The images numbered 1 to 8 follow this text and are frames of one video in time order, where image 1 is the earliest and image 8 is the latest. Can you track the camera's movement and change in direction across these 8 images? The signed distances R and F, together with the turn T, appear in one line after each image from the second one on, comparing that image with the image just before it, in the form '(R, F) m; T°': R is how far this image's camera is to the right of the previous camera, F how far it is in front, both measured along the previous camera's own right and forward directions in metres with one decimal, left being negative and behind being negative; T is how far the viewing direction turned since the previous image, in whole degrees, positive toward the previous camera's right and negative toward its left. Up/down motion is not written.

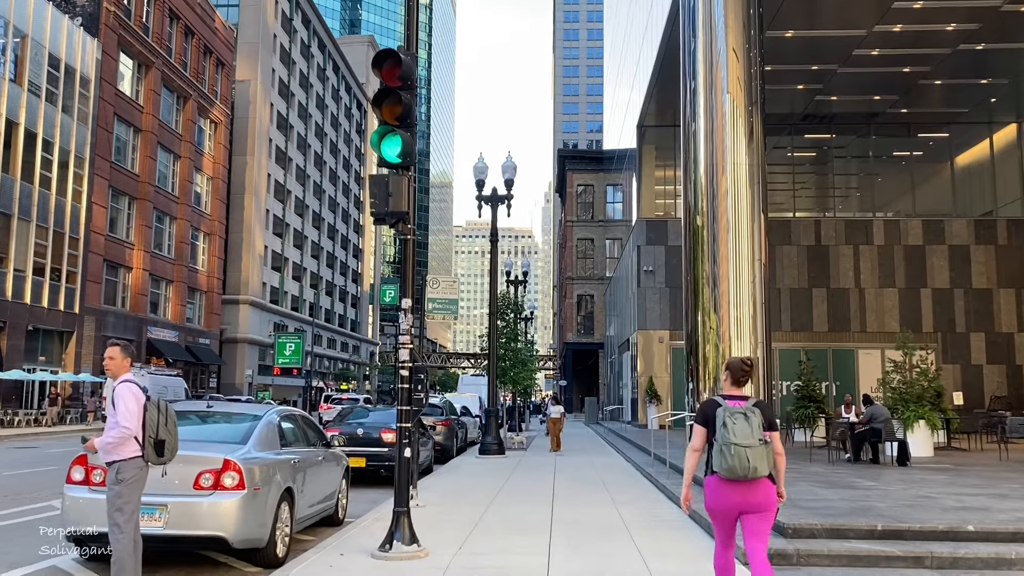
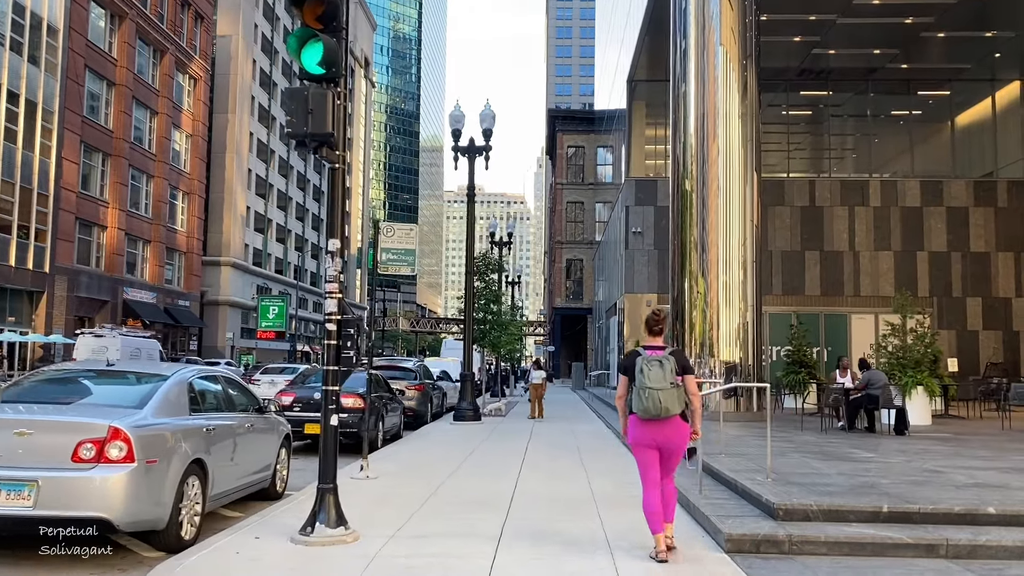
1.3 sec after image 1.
(+0.3, +1.0) m; +1°
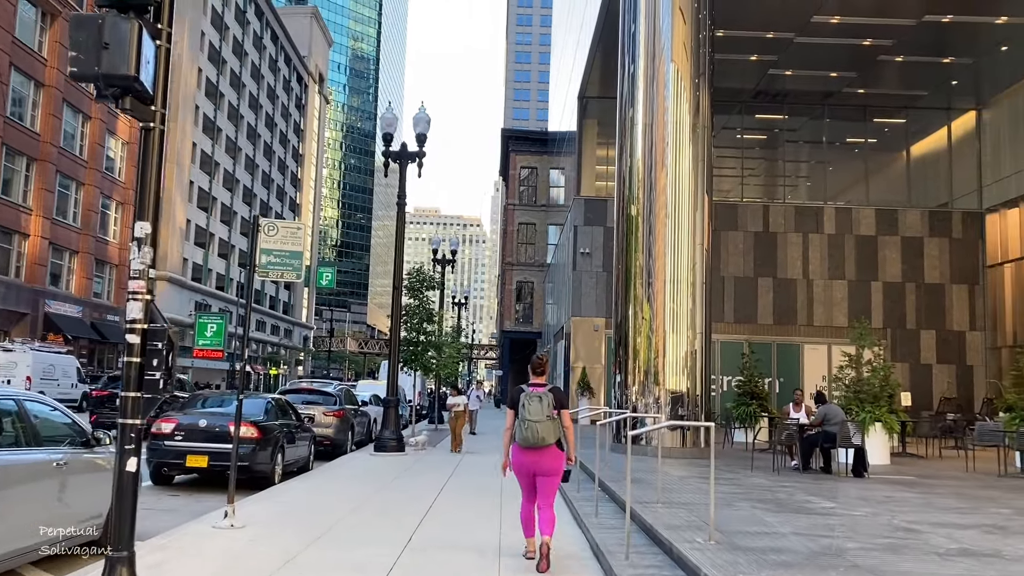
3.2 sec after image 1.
(+0.4, +1.4) m; +3°
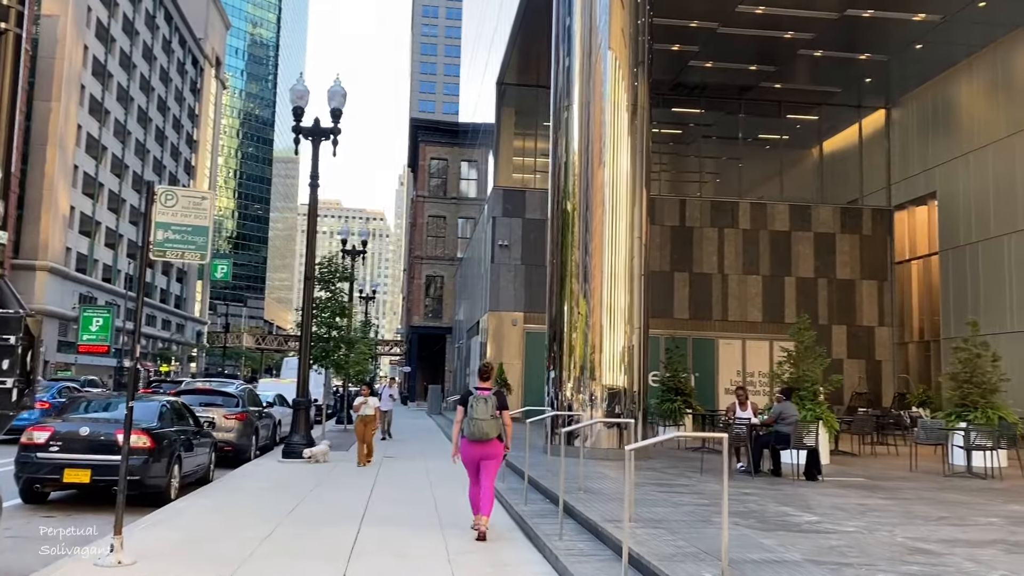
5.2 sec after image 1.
(-0.4, +1.1) m; +6°
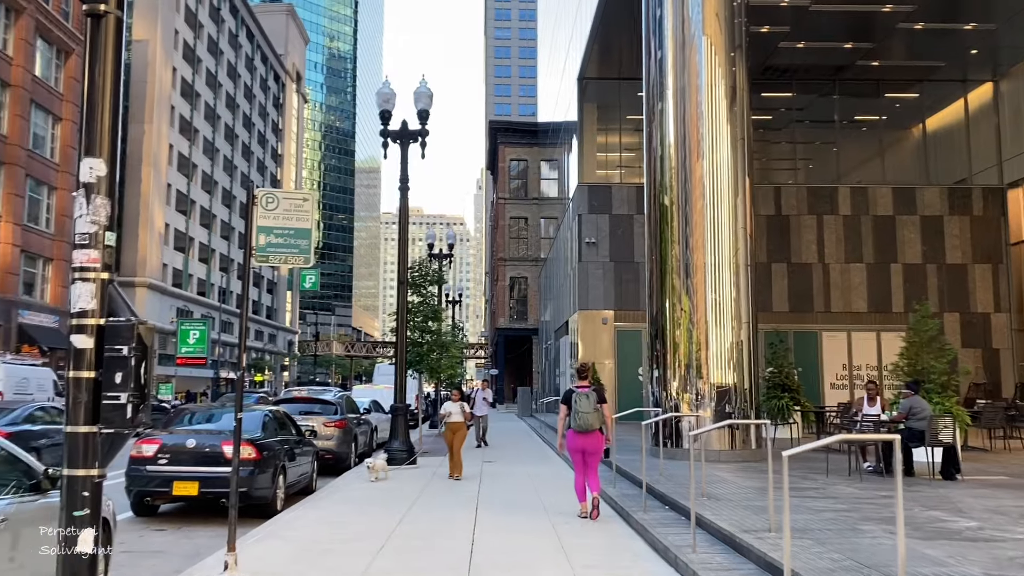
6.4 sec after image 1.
(-0.3, +0.4) m; -5°
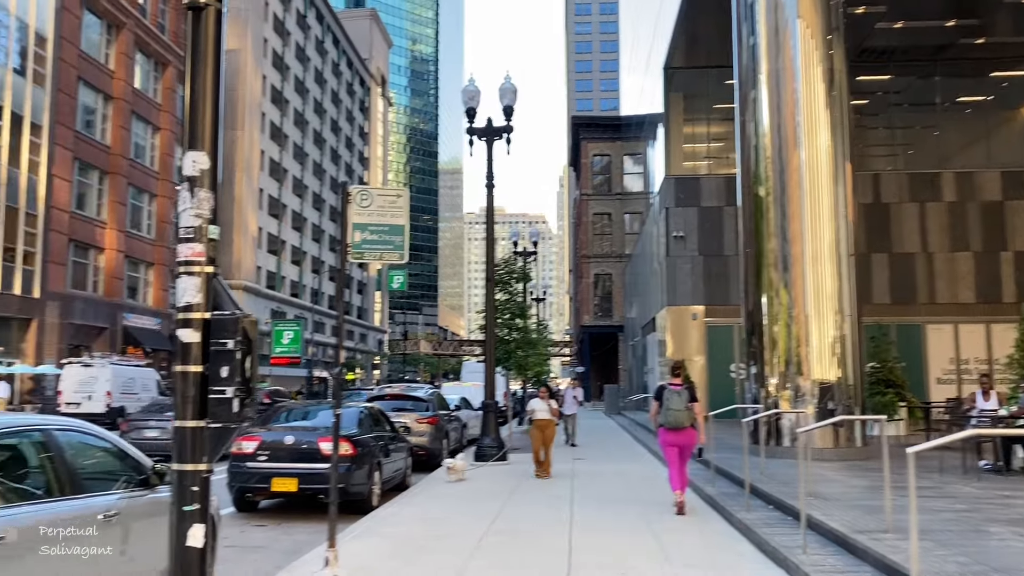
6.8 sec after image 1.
(-0.1, +0.1) m; -5°
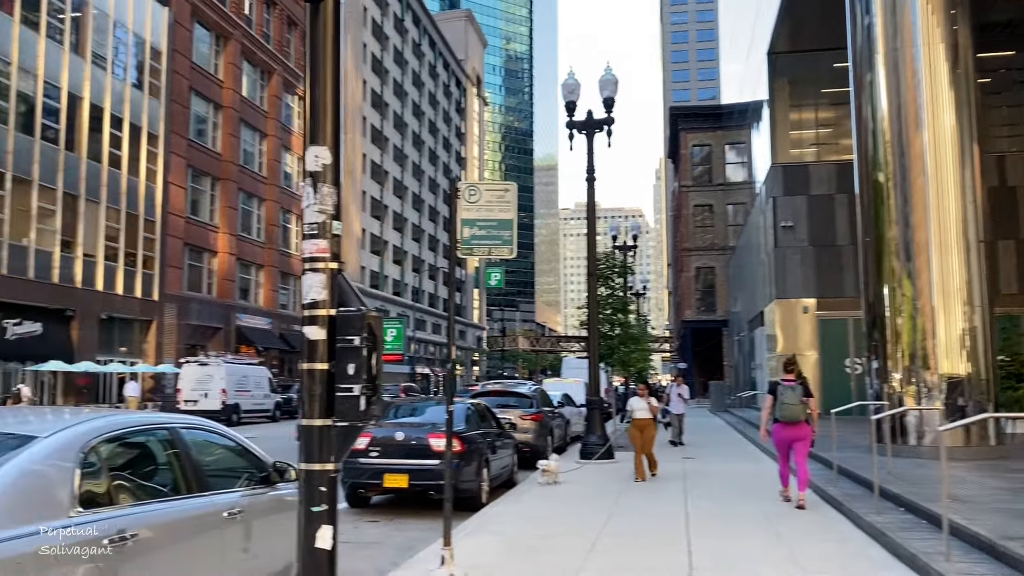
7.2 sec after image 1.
(-0.1, +0.1) m; -6°
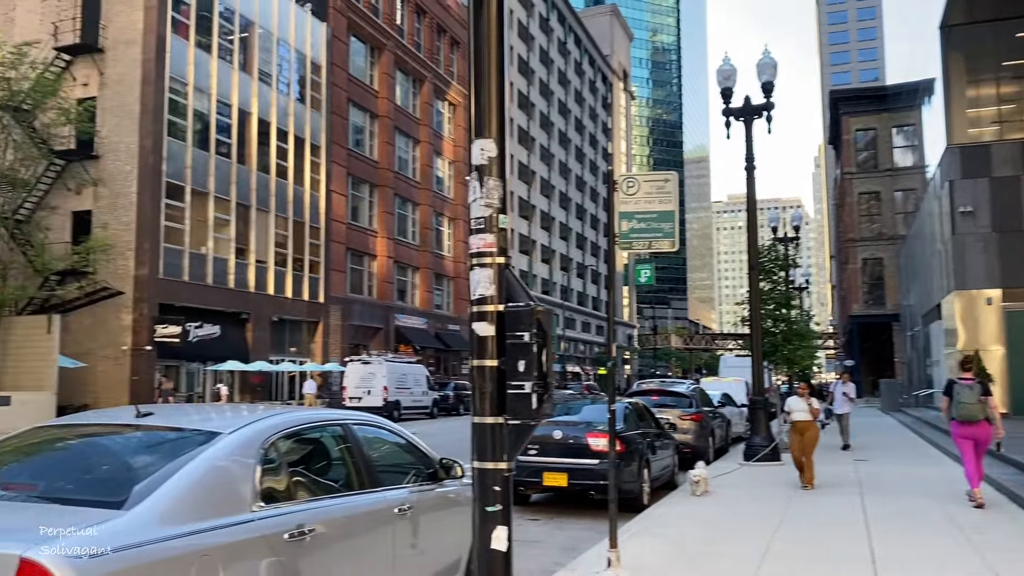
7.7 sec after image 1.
(-0.1, +0.1) m; -10°
